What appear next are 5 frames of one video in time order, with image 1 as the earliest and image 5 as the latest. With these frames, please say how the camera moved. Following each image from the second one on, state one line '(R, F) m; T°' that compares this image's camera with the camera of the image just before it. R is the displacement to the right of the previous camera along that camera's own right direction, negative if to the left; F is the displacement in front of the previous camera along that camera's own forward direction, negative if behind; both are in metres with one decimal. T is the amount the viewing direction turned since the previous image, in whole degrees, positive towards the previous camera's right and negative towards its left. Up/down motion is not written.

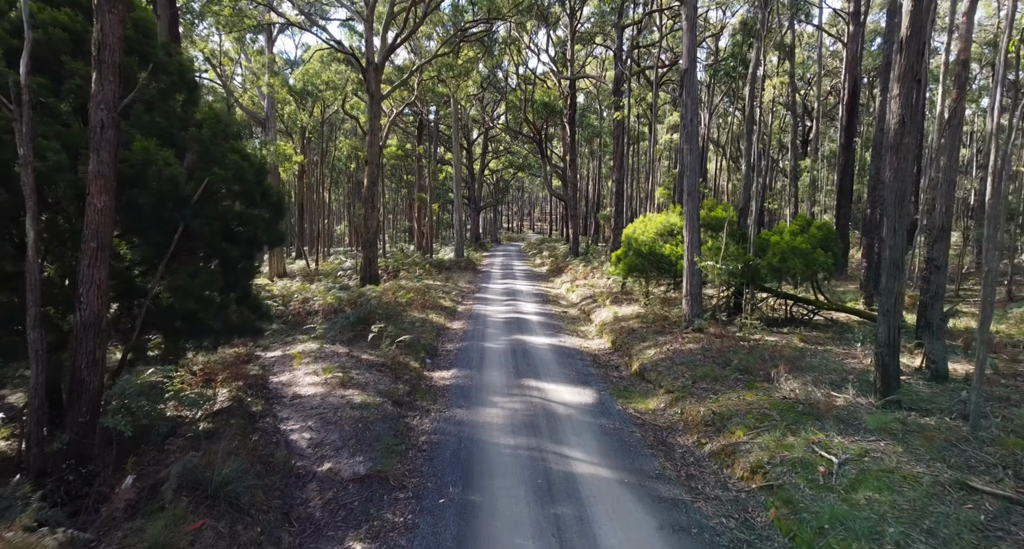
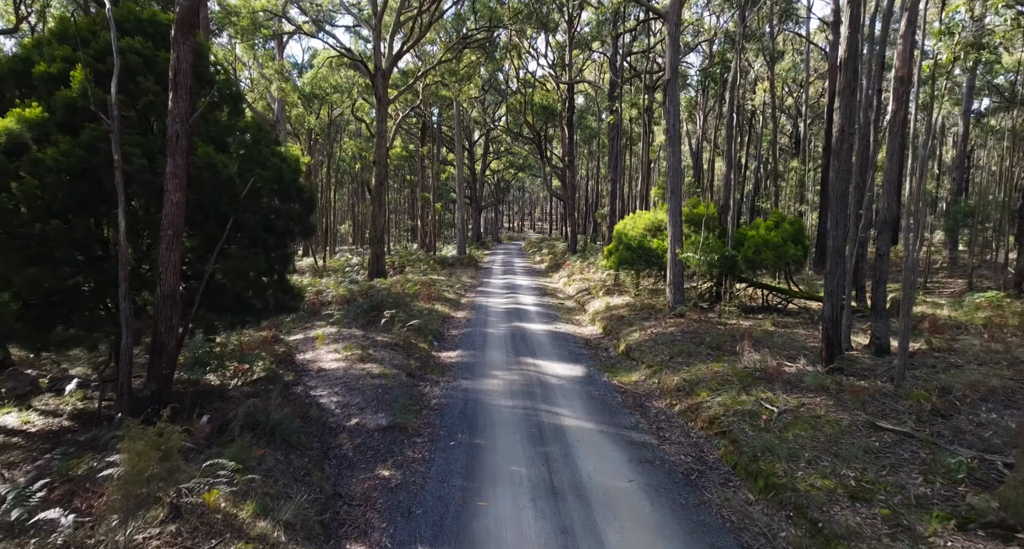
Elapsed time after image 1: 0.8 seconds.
(0.0, -1.6) m; 0°
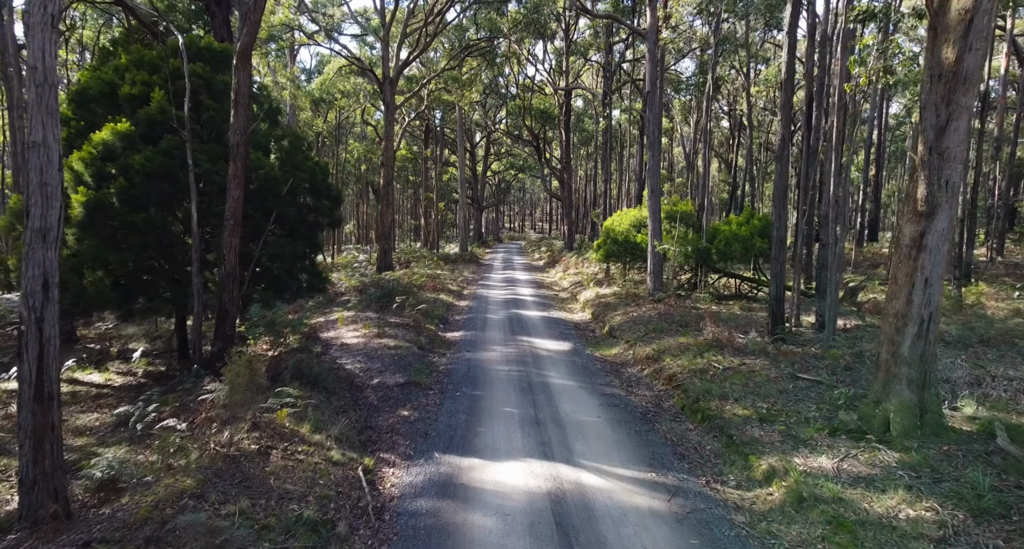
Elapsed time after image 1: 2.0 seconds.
(+0.1, -2.1) m; 0°
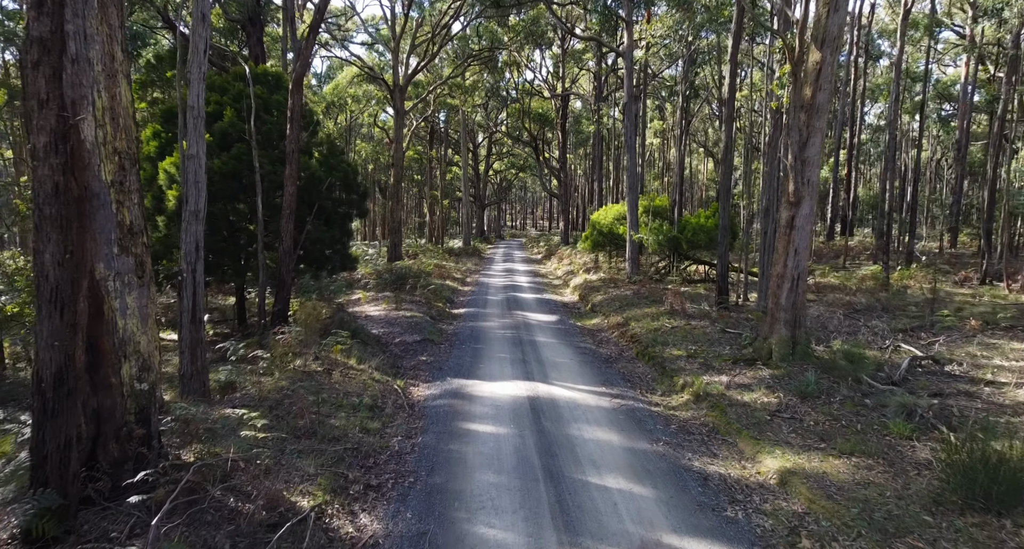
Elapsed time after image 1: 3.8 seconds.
(+0.2, -3.0) m; 0°
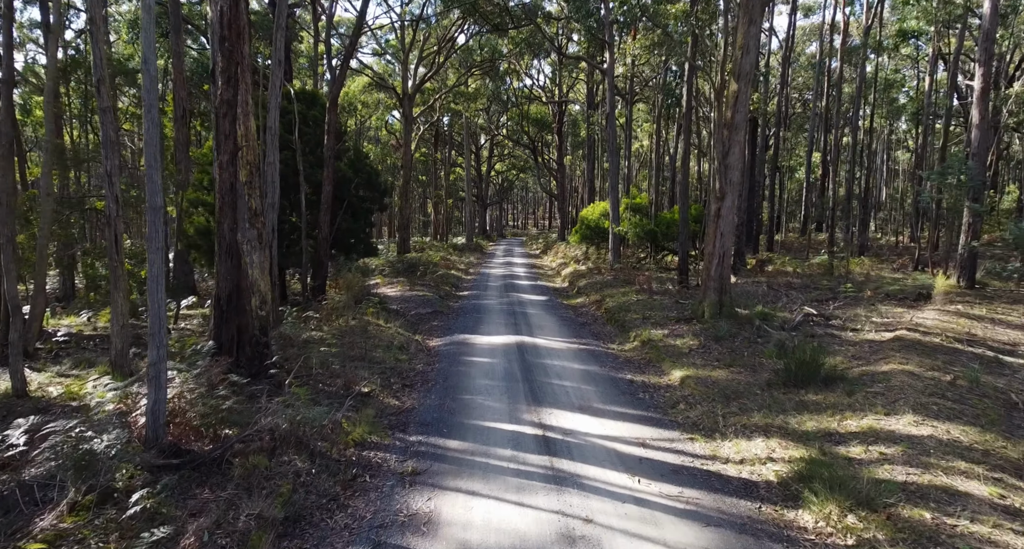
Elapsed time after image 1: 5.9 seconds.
(+0.2, -3.2) m; 0°
